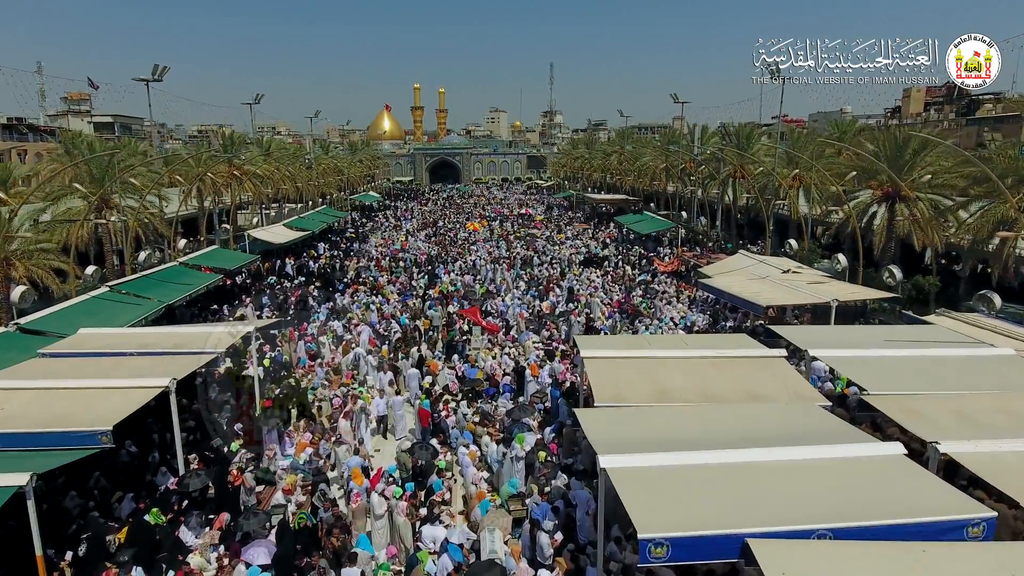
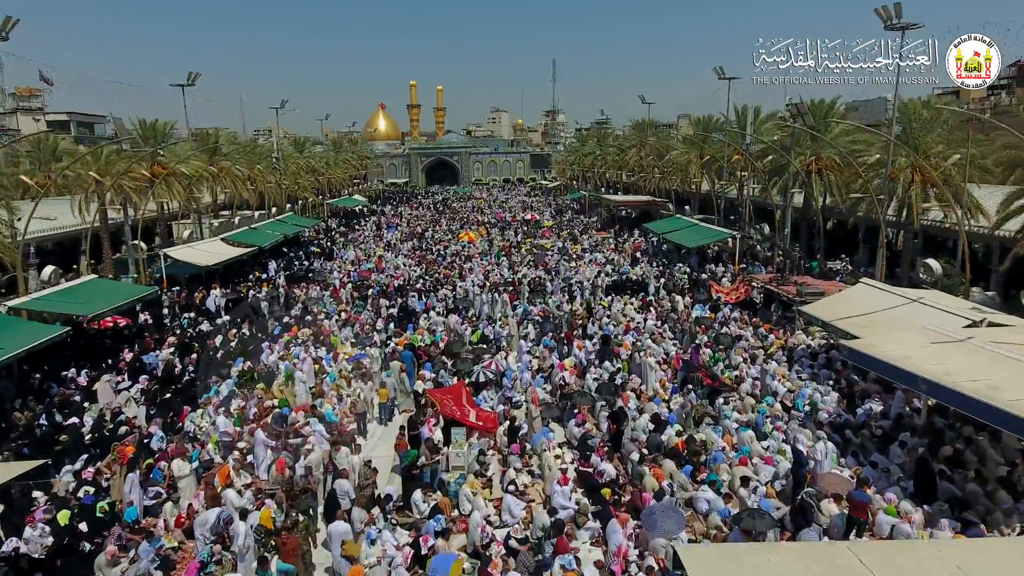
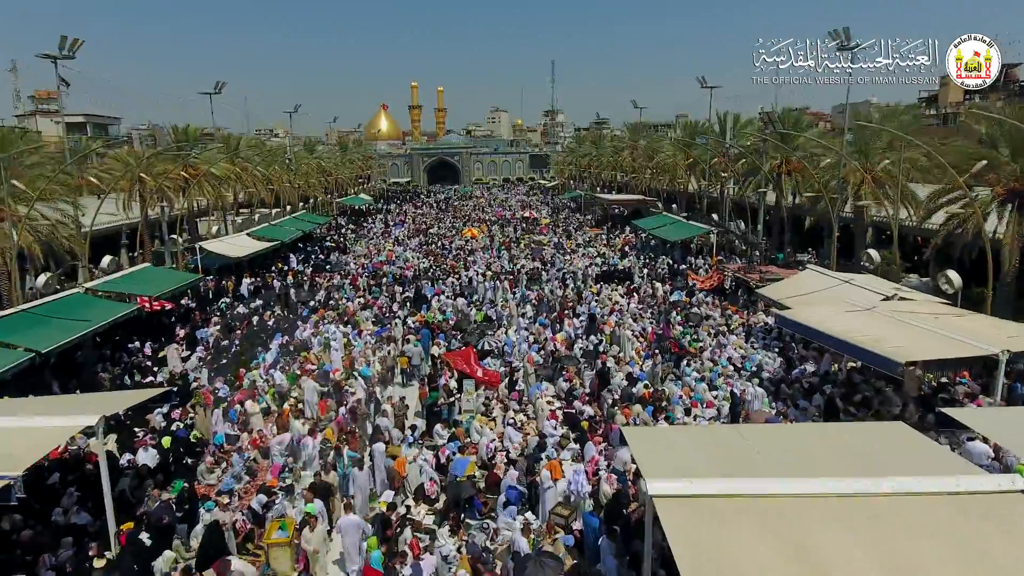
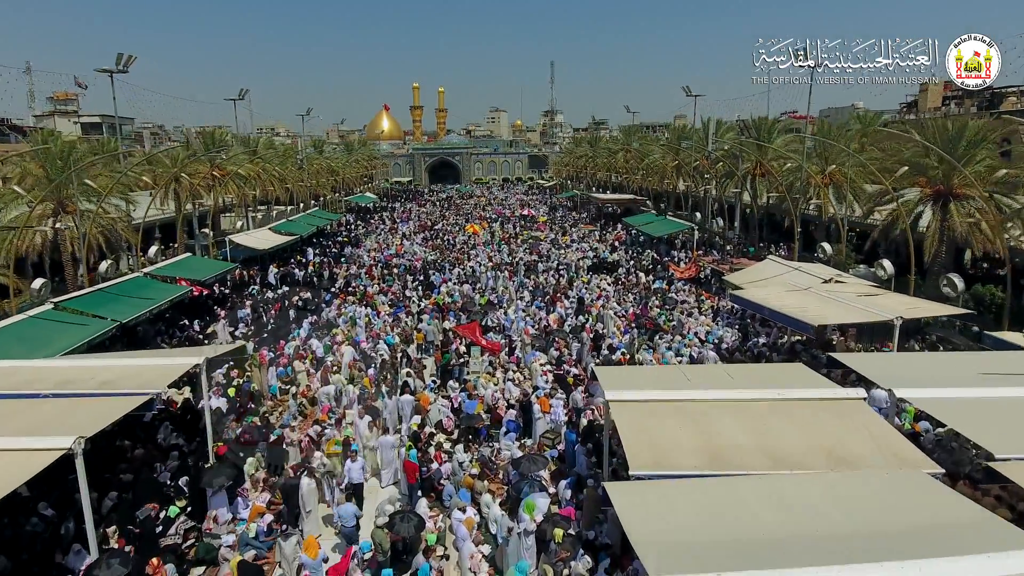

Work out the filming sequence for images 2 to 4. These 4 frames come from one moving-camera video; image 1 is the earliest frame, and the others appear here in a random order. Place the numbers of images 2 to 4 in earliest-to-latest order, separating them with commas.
4, 3, 2
